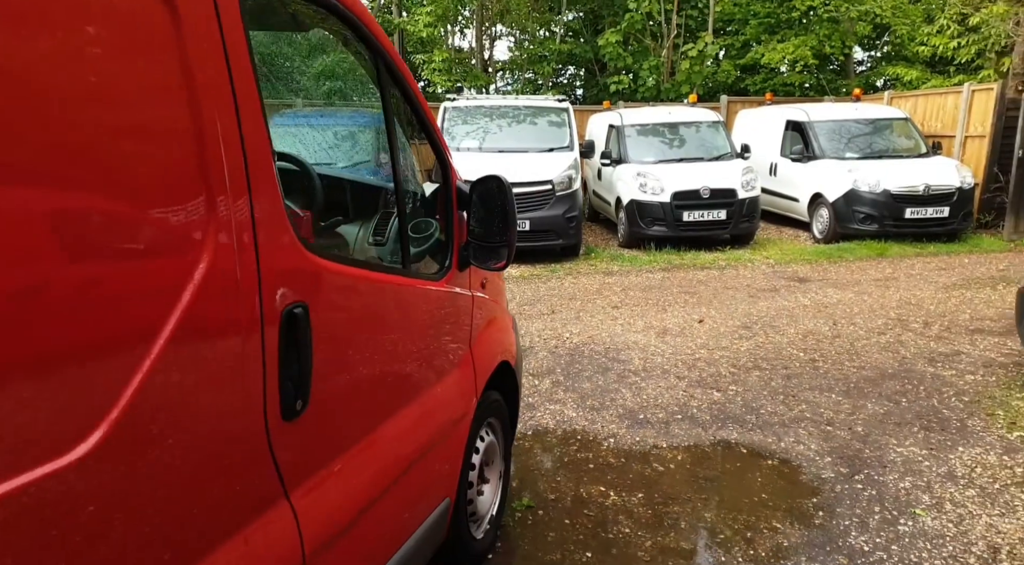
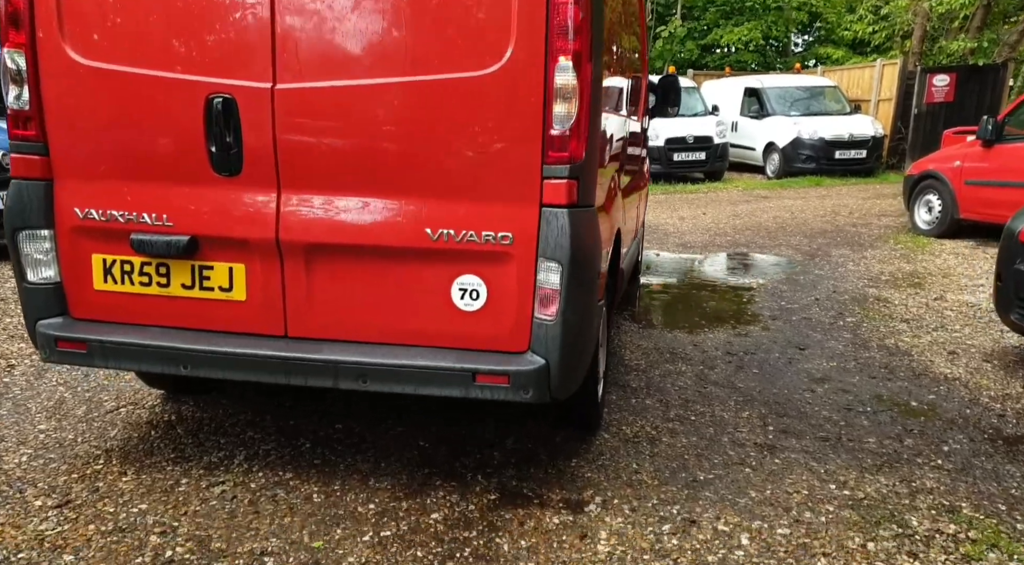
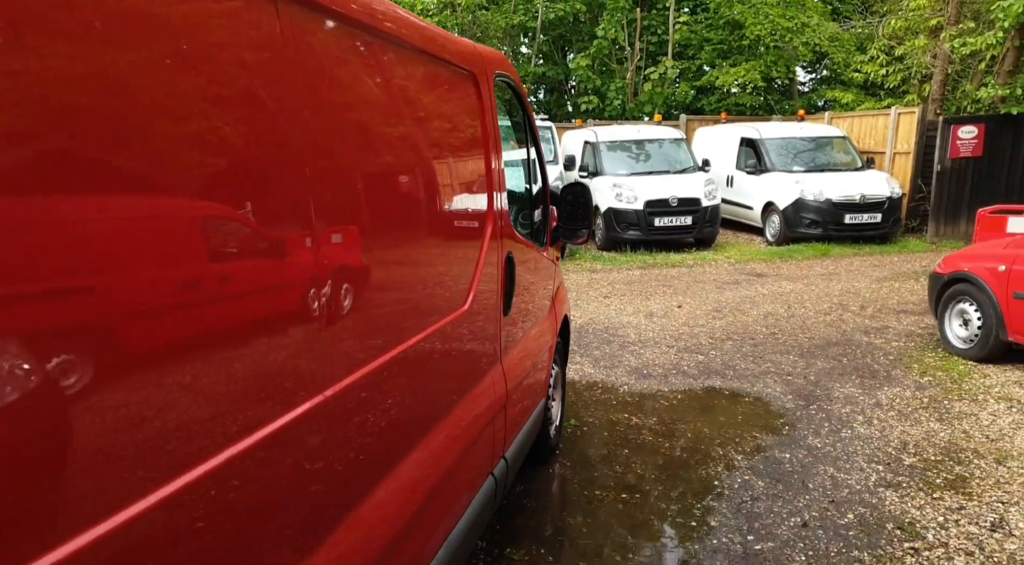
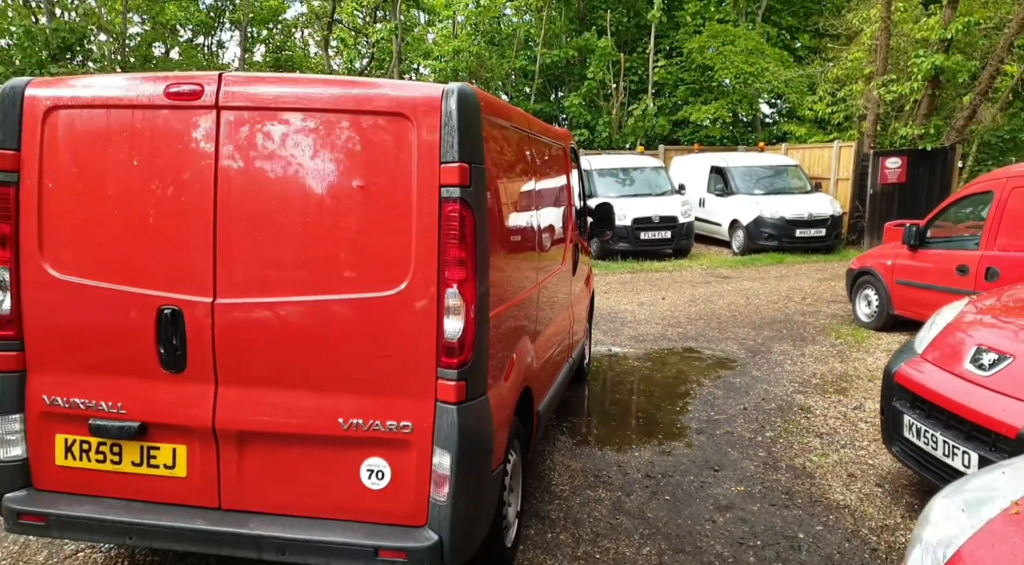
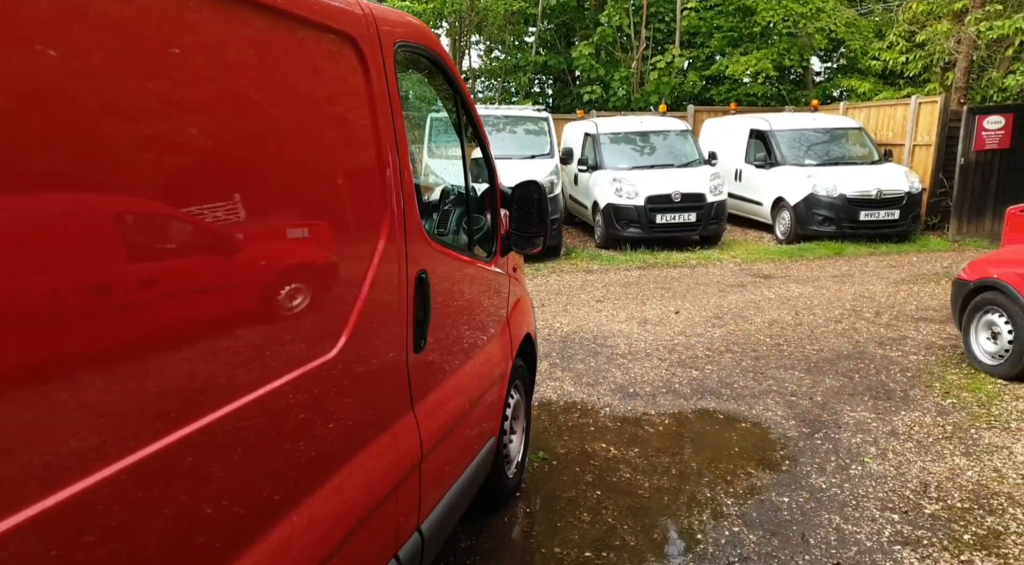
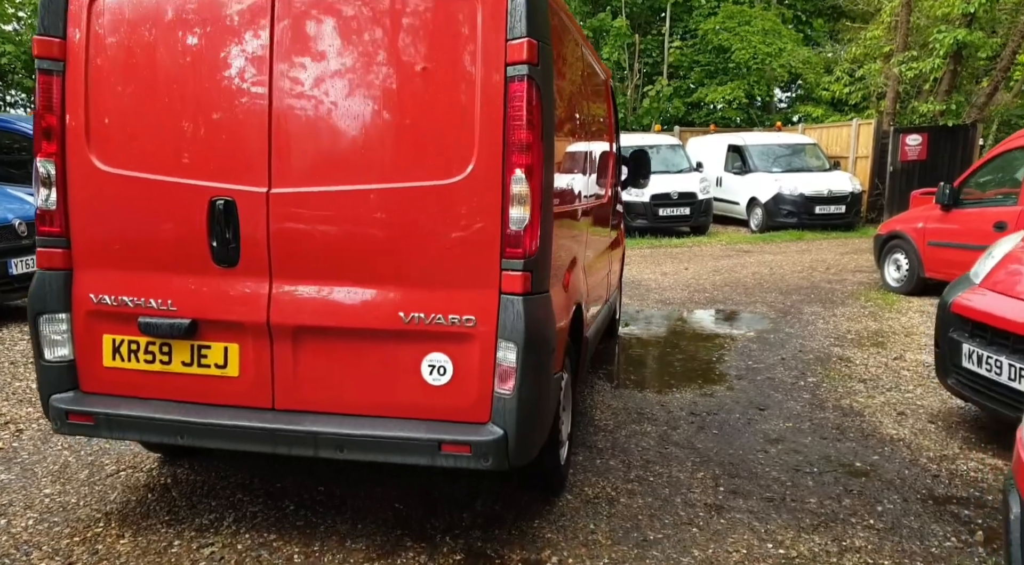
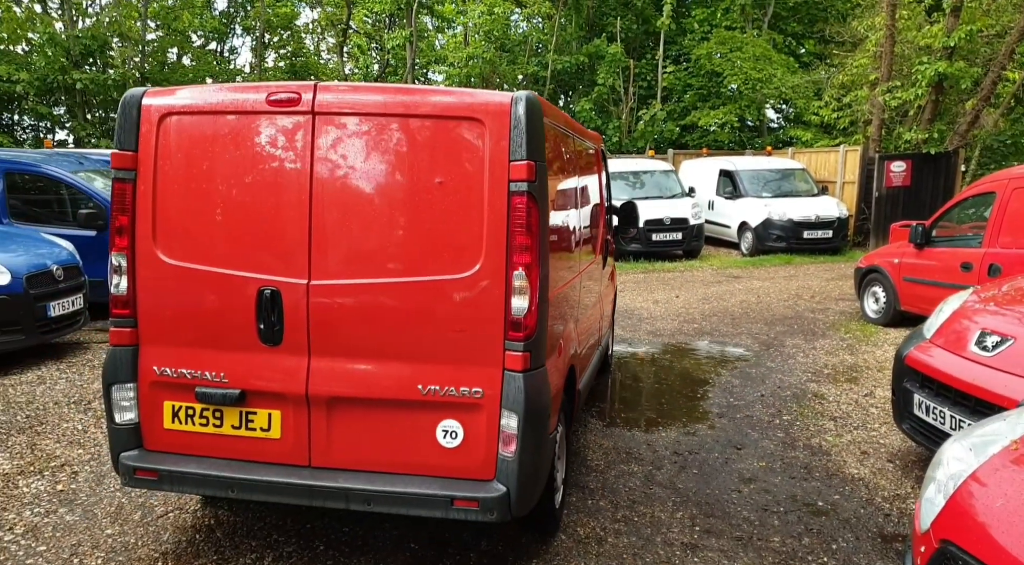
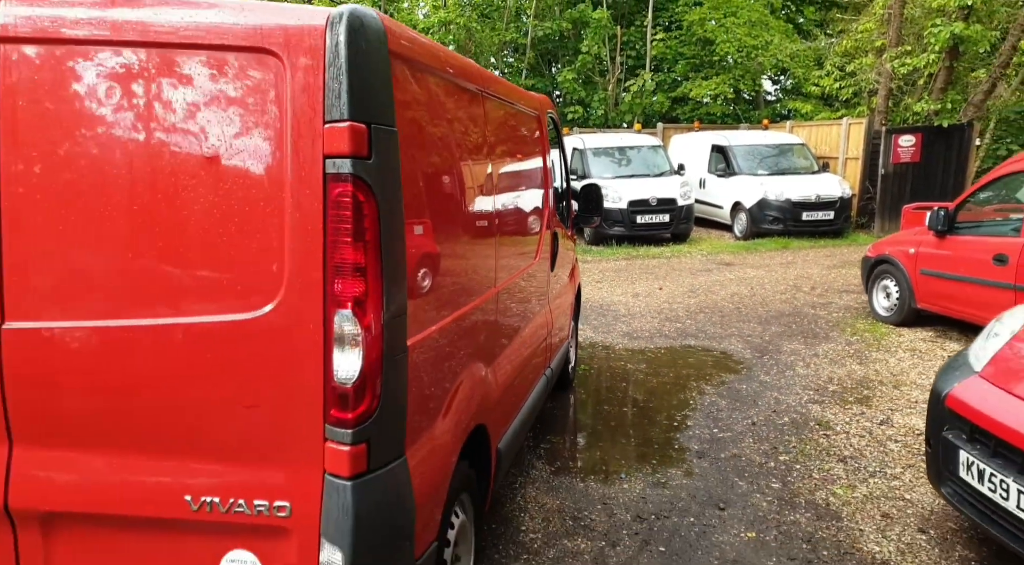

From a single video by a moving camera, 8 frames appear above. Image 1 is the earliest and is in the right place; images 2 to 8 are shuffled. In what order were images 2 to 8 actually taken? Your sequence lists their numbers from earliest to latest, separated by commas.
5, 3, 8, 4, 7, 6, 2
